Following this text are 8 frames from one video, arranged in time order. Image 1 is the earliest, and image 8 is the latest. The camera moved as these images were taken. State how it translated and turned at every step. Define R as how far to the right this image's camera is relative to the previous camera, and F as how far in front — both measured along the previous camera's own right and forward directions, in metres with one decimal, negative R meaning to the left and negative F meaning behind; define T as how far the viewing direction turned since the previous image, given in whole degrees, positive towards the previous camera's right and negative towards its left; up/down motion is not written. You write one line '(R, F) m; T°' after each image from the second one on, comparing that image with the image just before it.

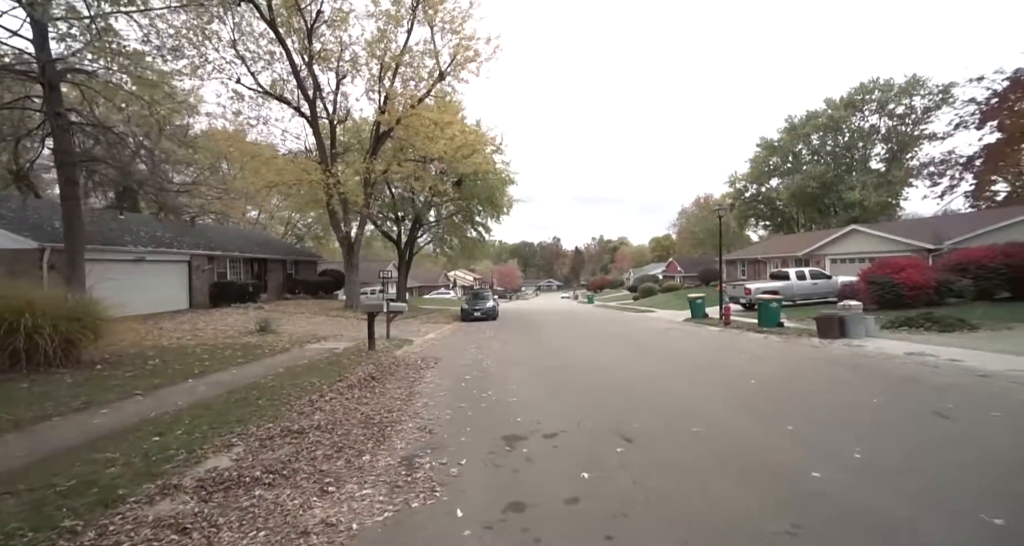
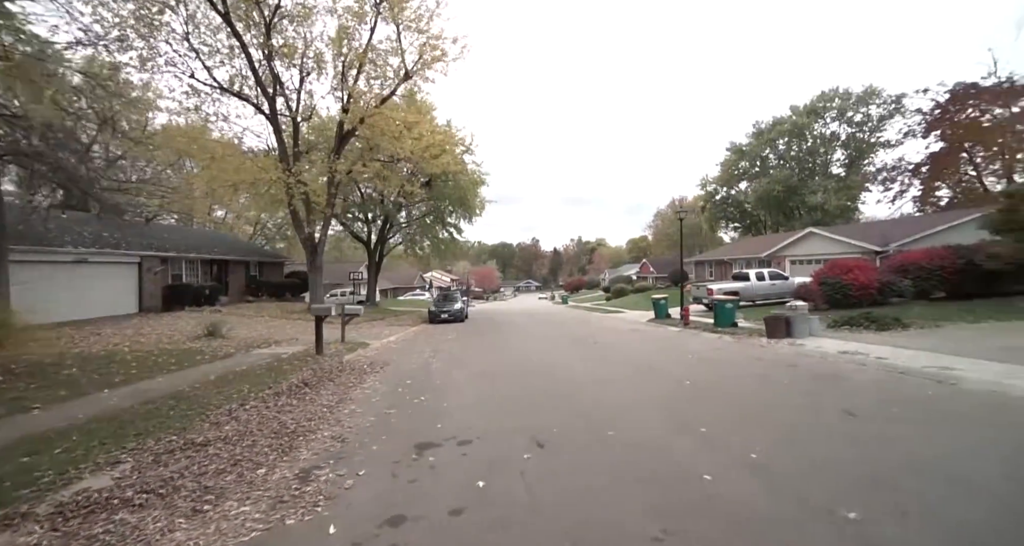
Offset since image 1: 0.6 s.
(+0.6, 0.0) m; +3°
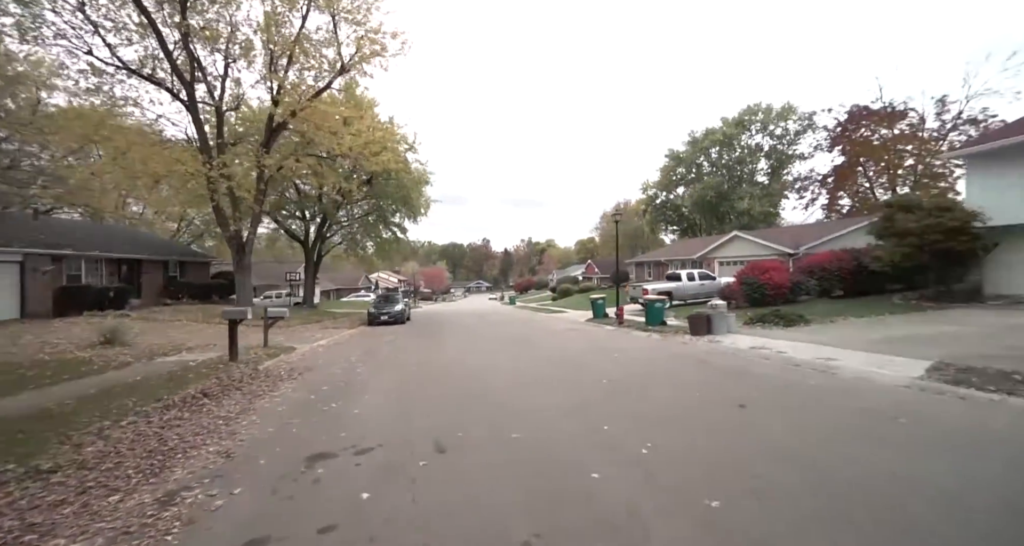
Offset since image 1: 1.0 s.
(+0.4, 0.0) m; +7°
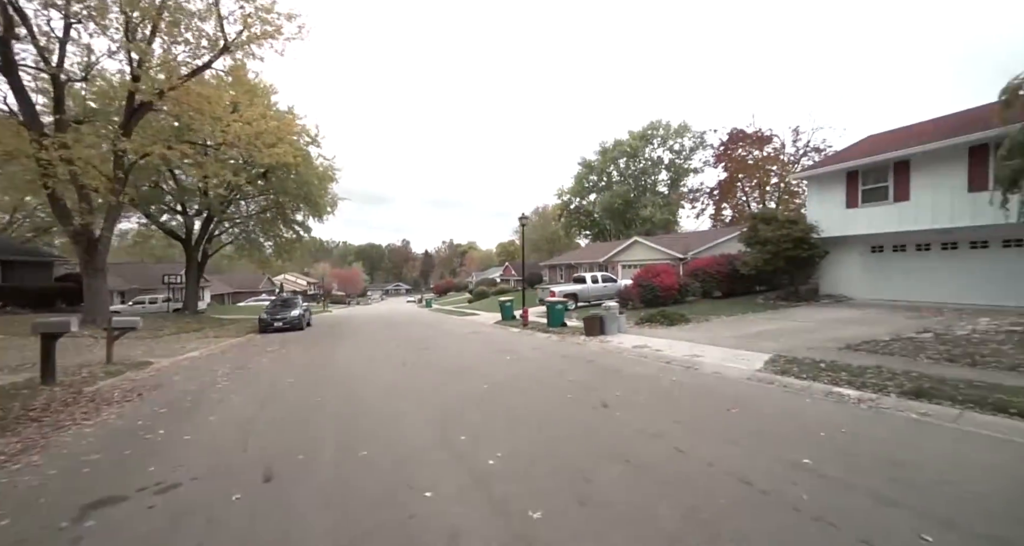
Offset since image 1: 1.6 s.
(+0.7, +0.1) m; +11°
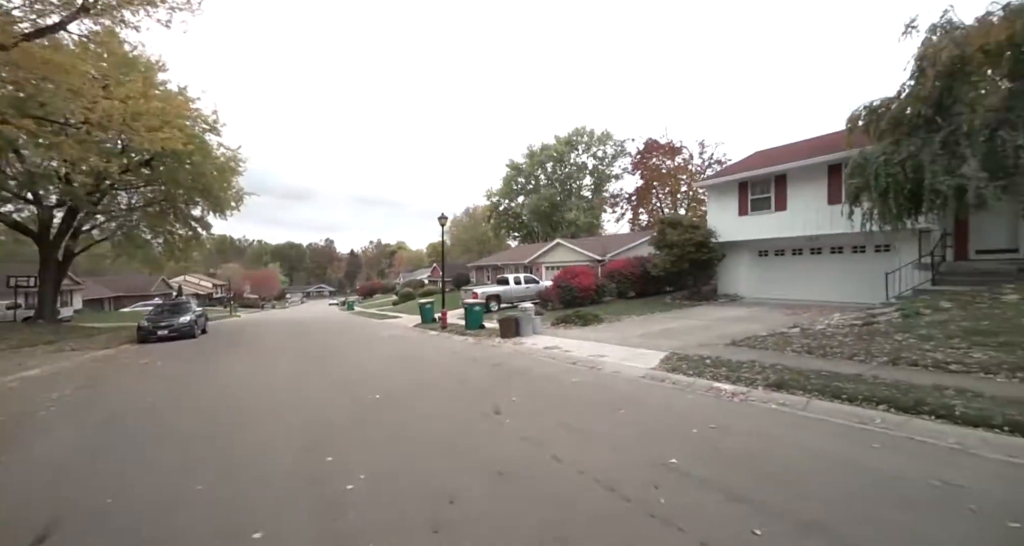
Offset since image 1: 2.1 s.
(+0.5, +0.2) m; +9°
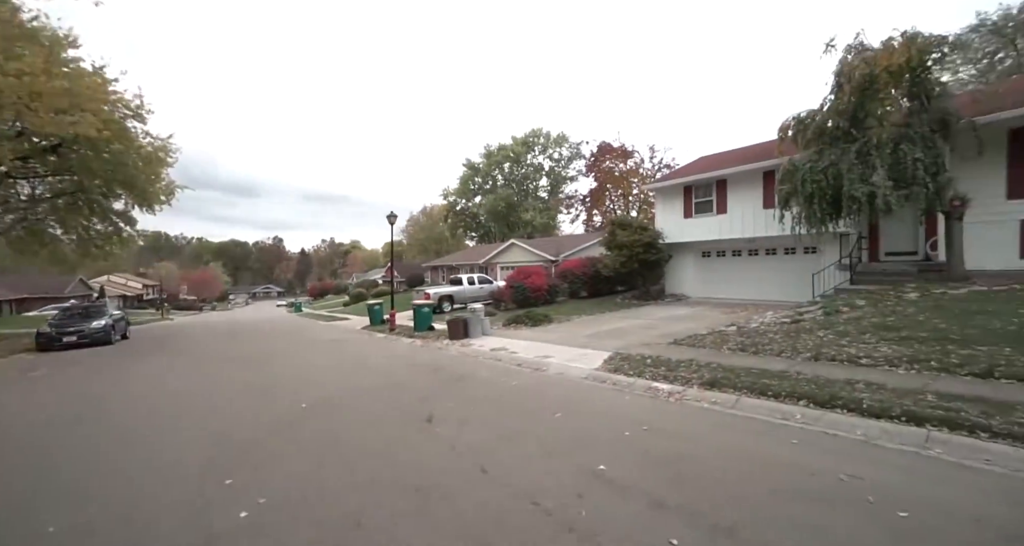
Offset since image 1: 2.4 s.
(+0.3, +0.2) m; +6°
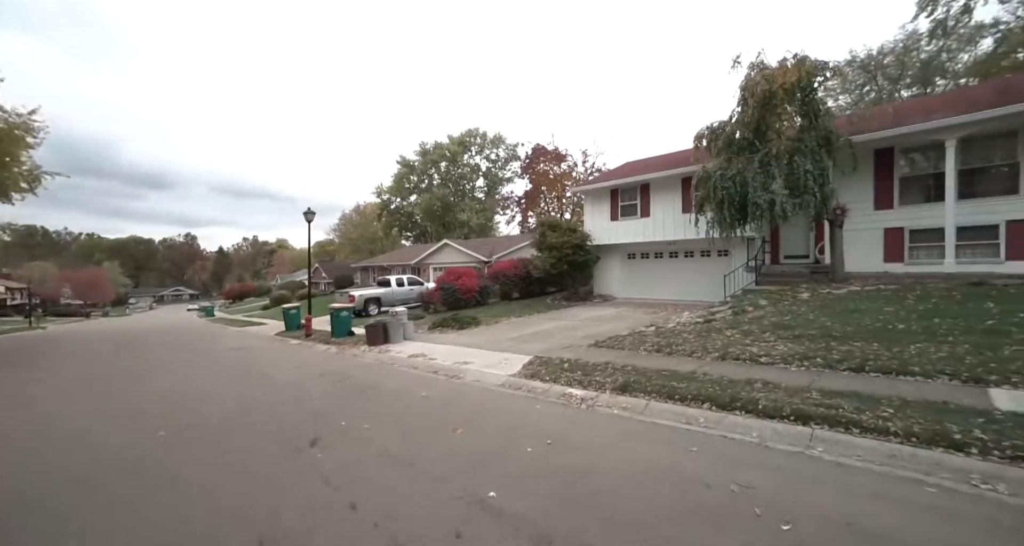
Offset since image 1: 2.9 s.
(+0.5, +0.4) m; +8°
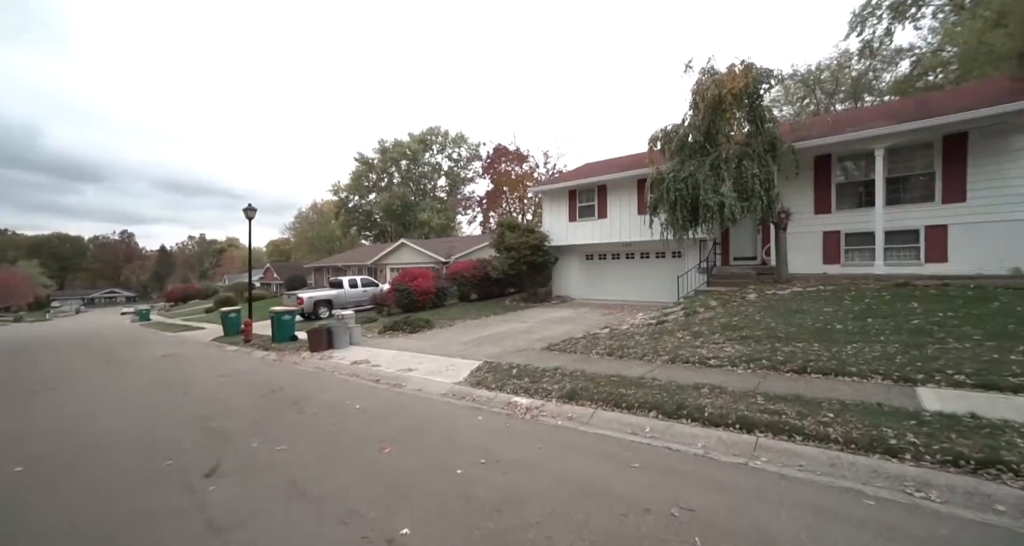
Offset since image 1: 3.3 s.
(+0.3, +0.4) m; +5°
